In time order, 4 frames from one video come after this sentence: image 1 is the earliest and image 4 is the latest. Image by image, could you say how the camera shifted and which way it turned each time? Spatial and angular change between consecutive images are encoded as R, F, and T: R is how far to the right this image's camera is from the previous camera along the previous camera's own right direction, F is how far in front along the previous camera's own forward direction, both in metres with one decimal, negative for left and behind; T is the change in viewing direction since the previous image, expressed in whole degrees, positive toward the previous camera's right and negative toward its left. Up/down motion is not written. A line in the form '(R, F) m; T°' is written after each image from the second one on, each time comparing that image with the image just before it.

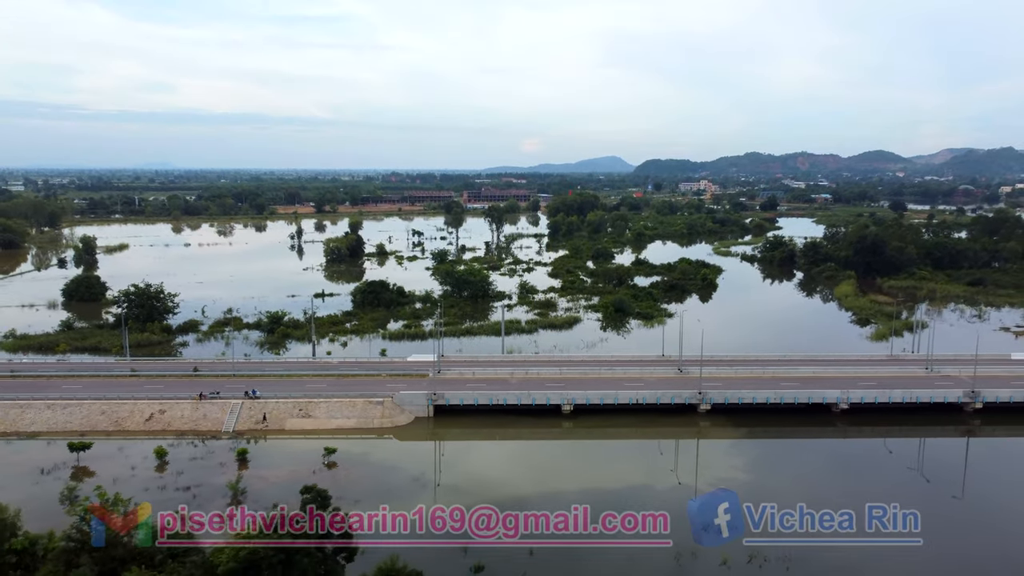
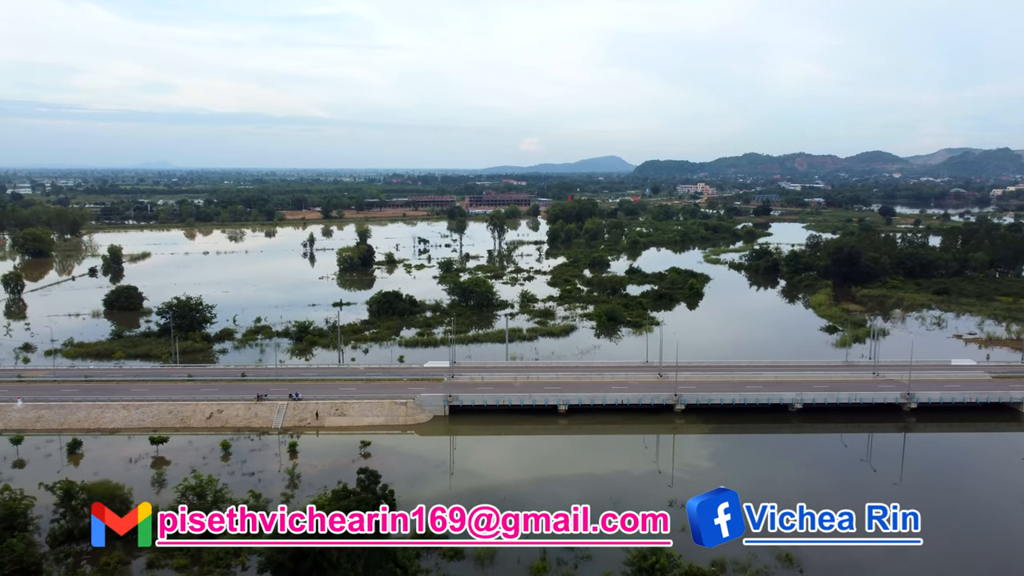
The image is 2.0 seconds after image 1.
(-0.1, -3.0) m; 0°
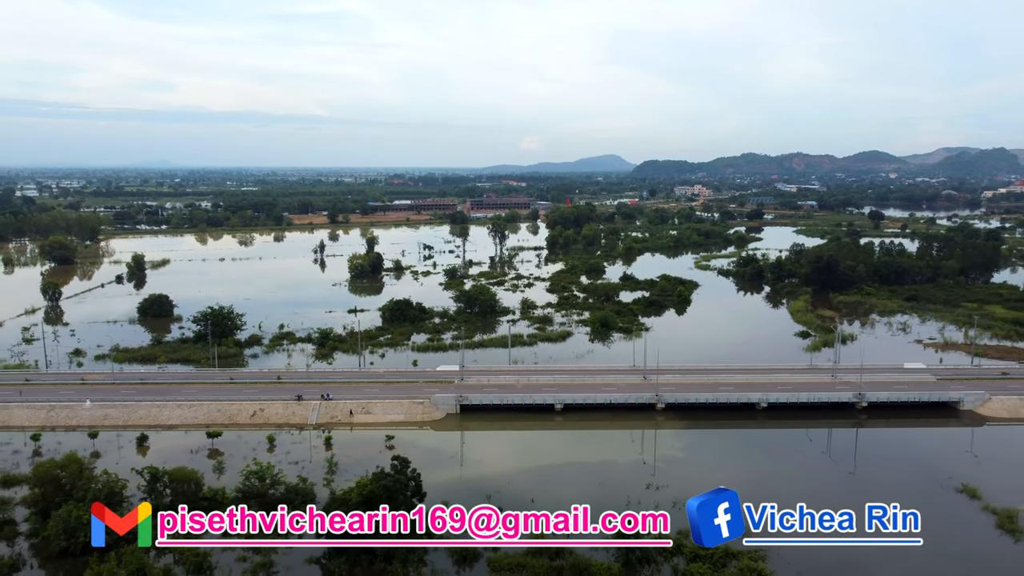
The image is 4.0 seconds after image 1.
(-0.1, -3.0) m; 0°
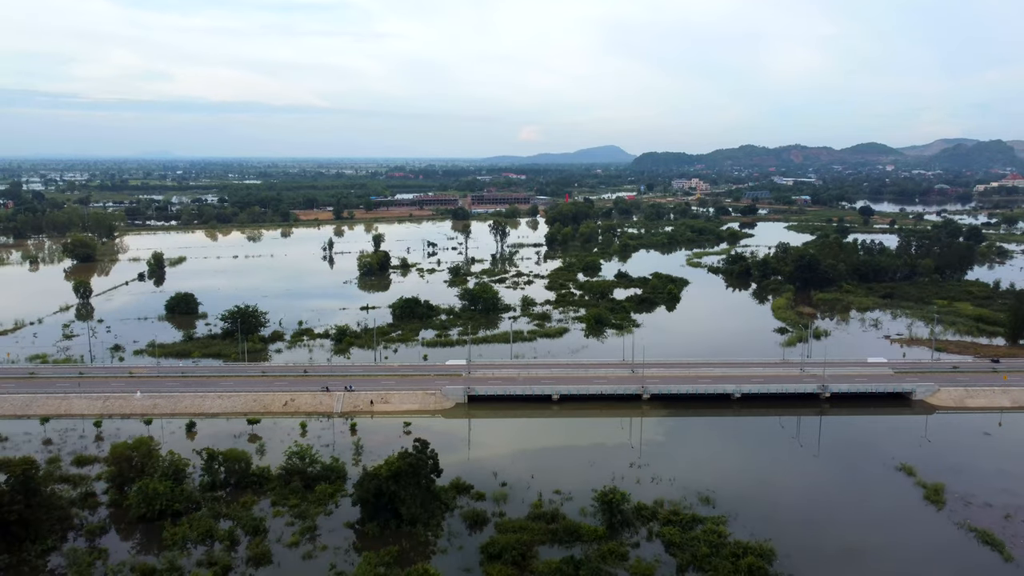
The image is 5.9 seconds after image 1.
(-0.1, -2.8) m; 0°
